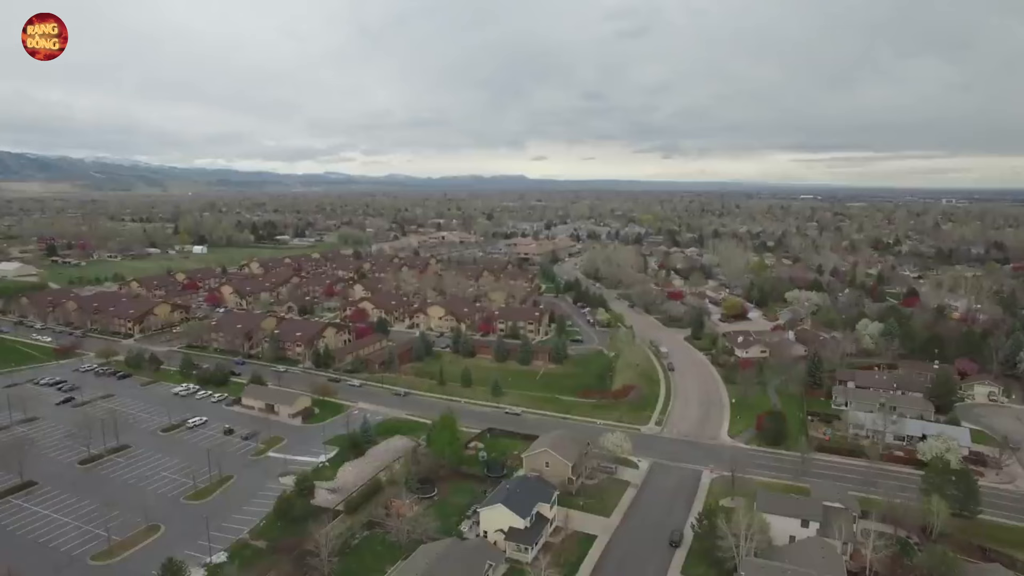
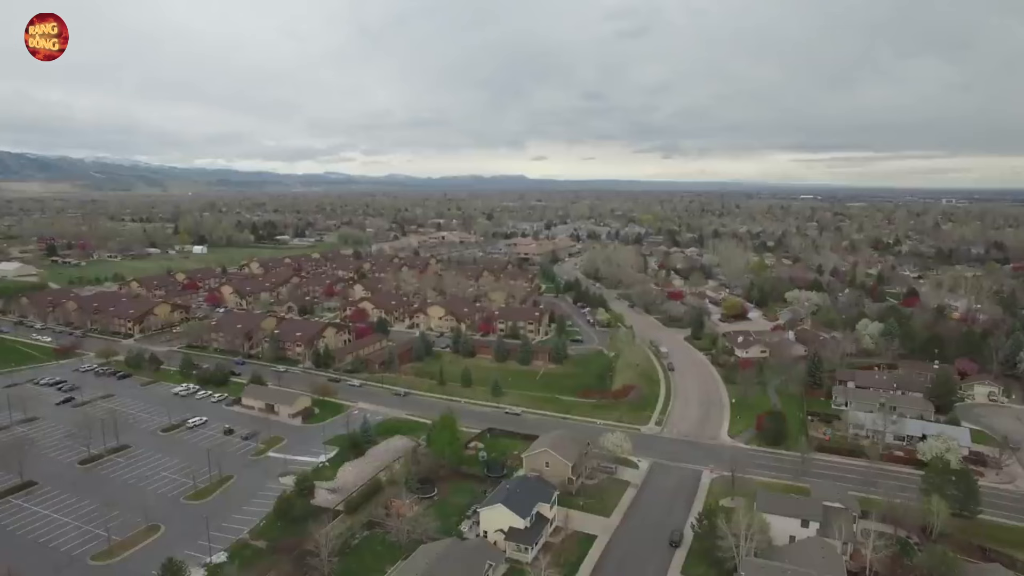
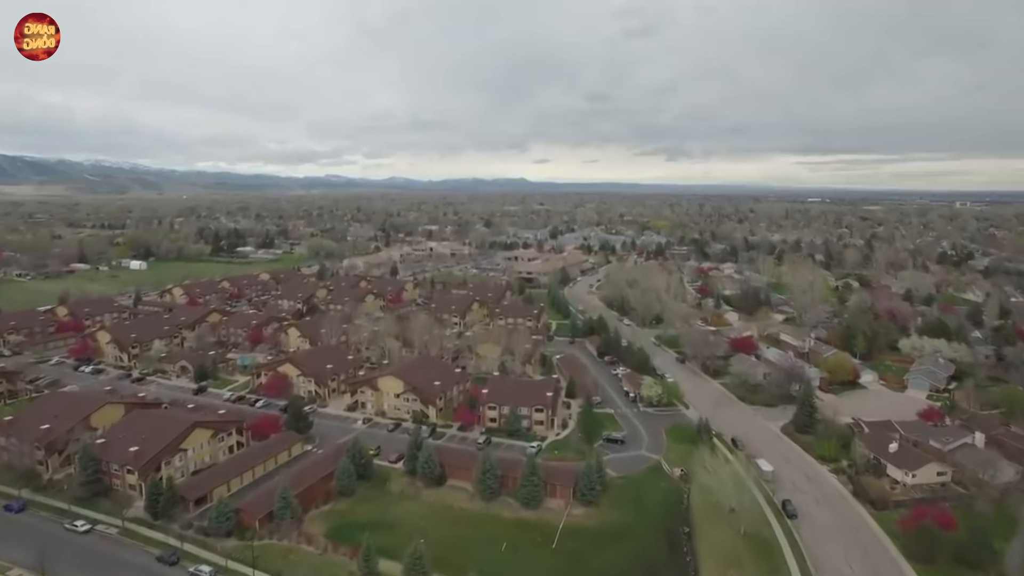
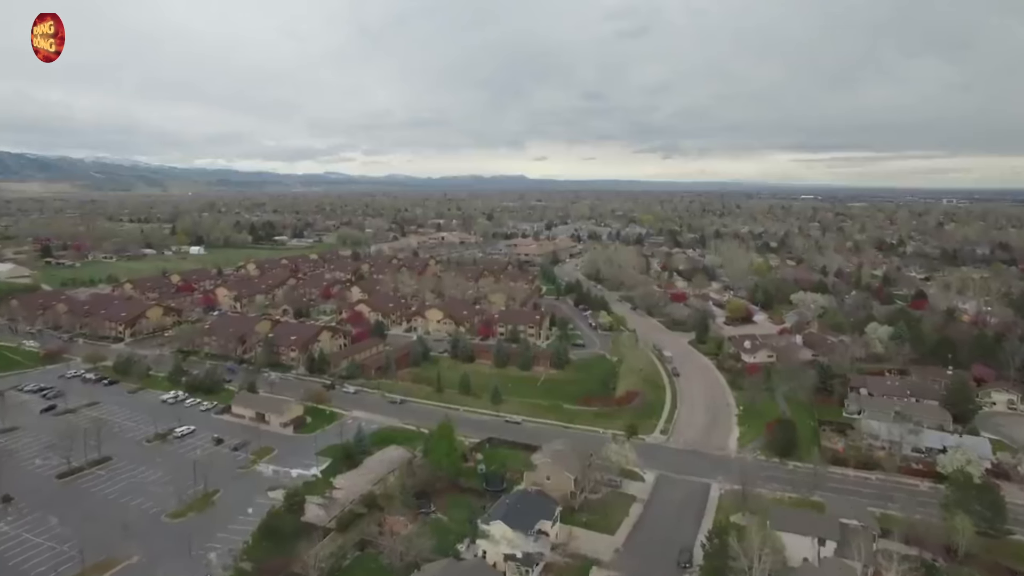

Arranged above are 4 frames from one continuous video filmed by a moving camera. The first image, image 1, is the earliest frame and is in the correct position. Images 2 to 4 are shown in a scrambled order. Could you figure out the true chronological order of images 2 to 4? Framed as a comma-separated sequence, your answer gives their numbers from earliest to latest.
2, 4, 3
